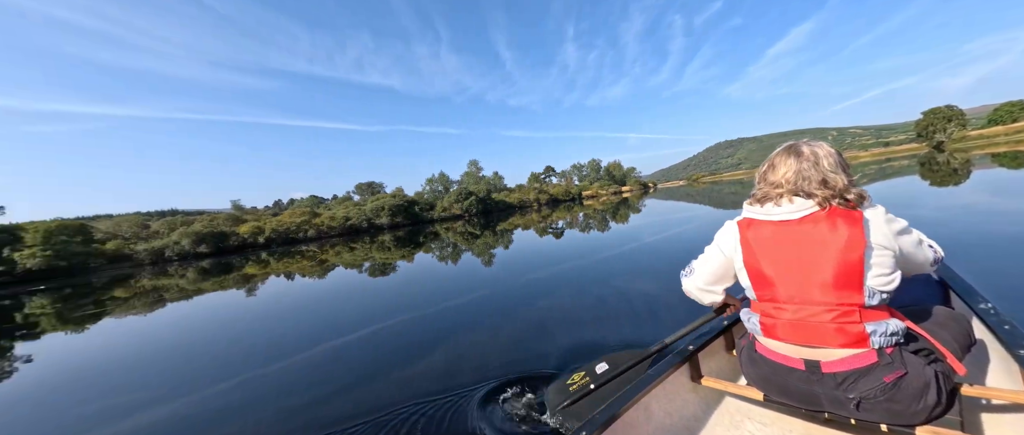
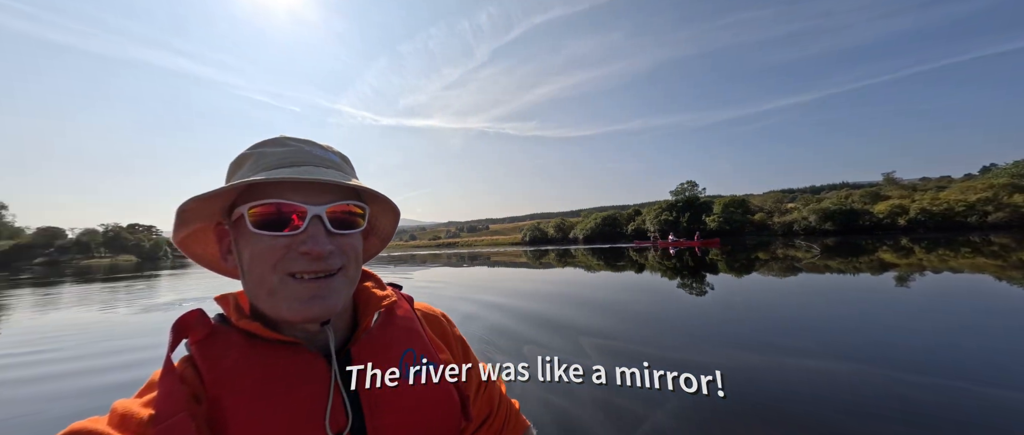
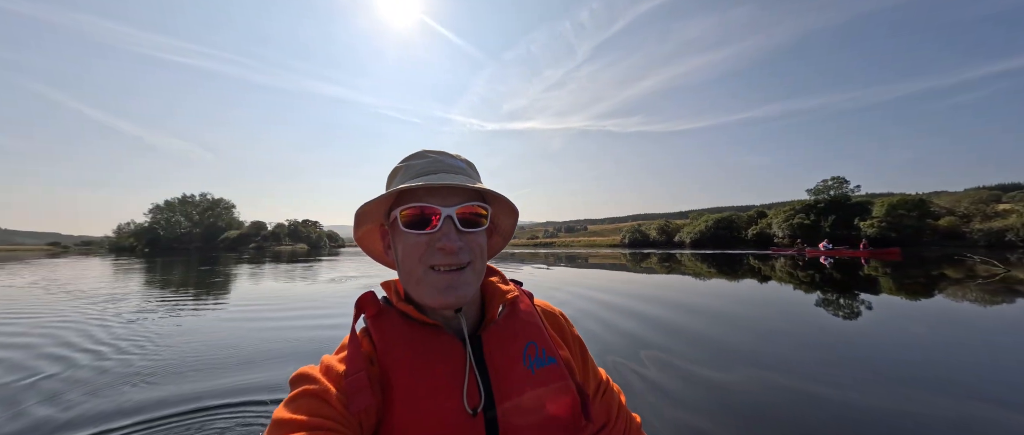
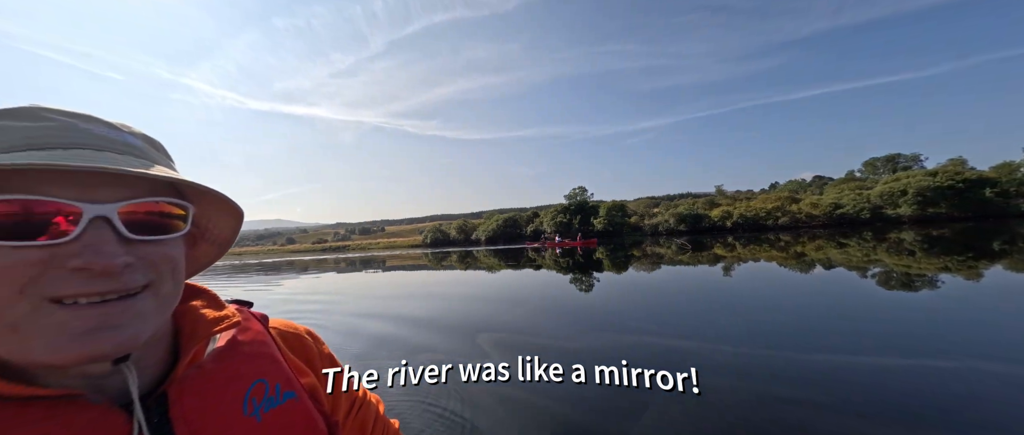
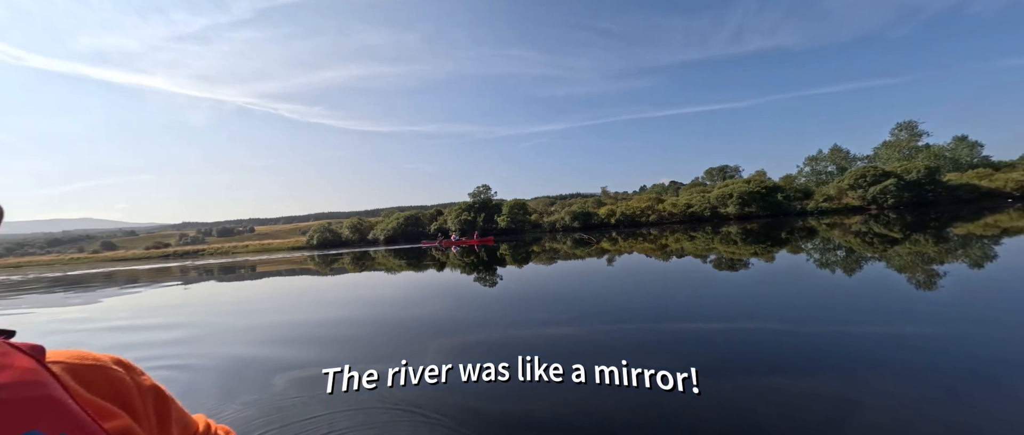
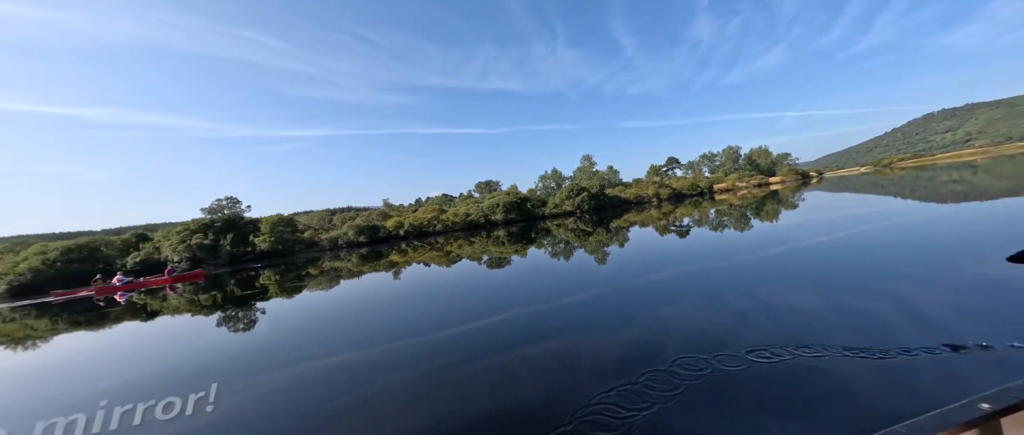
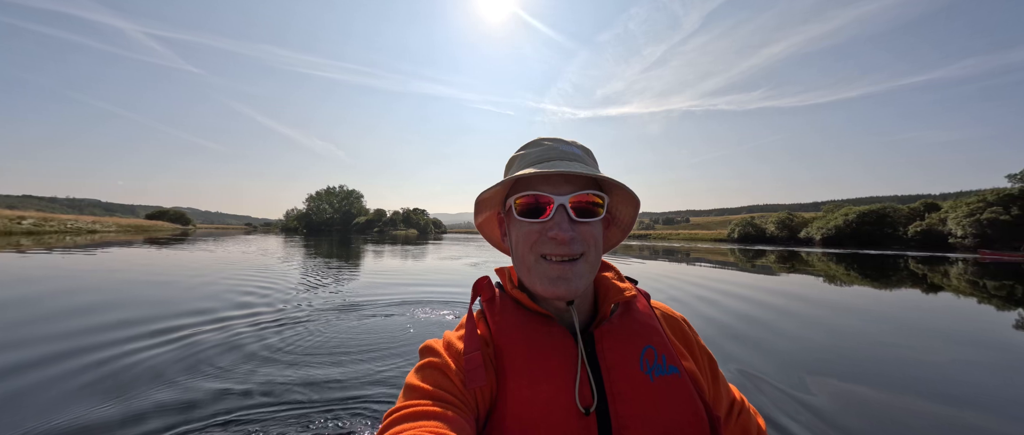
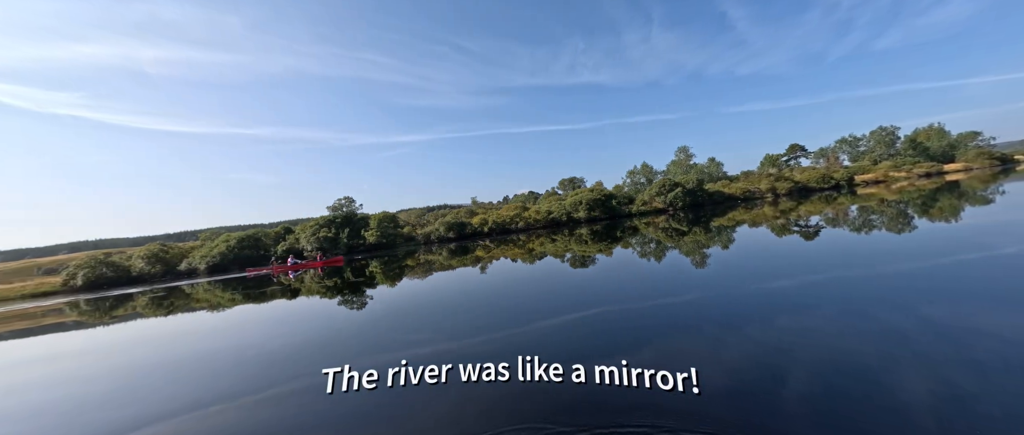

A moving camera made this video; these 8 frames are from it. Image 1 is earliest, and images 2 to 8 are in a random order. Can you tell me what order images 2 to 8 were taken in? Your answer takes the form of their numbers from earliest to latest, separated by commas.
6, 8, 5, 4, 2, 3, 7
